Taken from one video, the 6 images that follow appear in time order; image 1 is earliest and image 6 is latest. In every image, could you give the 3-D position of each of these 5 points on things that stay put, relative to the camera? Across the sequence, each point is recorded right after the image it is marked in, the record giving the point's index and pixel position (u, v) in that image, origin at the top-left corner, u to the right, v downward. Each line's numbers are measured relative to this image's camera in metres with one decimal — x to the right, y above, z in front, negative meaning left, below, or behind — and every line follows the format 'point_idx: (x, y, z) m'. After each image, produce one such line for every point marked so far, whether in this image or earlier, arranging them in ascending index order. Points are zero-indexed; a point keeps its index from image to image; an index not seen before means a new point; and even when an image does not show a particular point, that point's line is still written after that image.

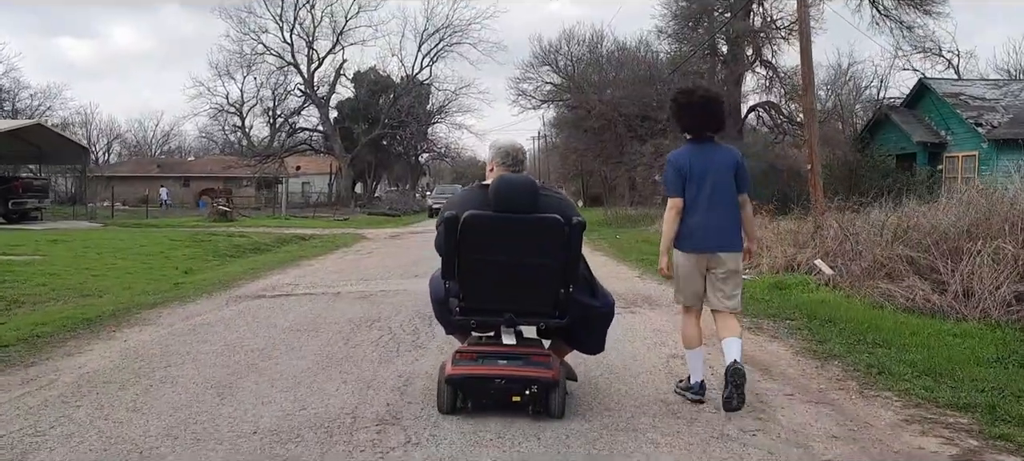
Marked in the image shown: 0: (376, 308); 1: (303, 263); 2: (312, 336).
0: (-1.4, -0.8, +8.8) m
1: (-3.7, -0.6, +15.6) m
2: (-1.6, -0.9, +7.1) m
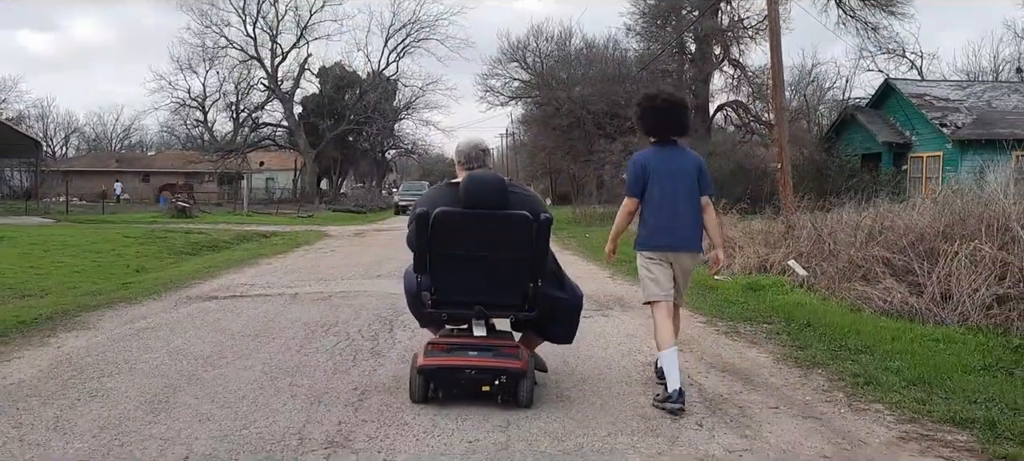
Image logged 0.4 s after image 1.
0: (-1.7, -0.8, +8.4) m
1: (-4.3, -0.5, +15.0) m
2: (-1.9, -0.9, +6.6) m
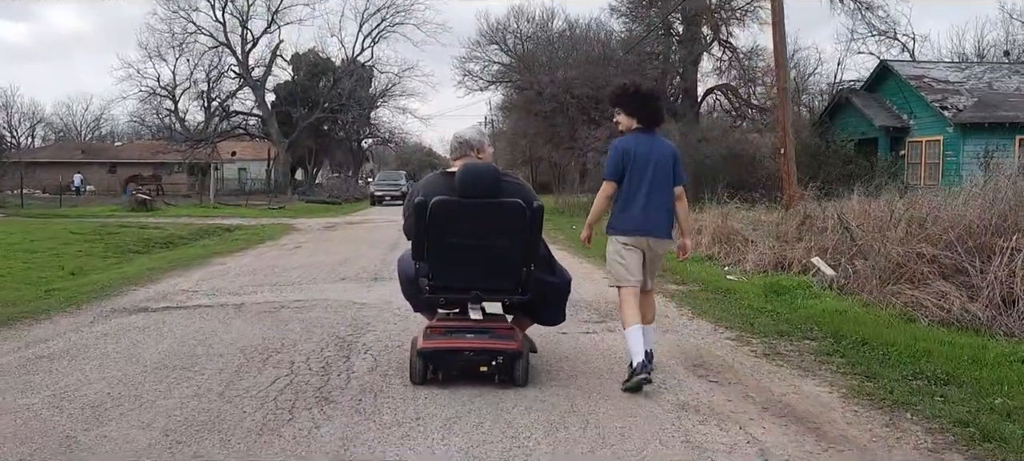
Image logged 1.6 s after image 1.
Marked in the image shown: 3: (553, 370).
0: (-1.8, -0.8, +6.8) m
1: (-4.5, -0.5, +13.4) m
2: (-1.9, -0.9, +5.1) m
3: (+0.3, -0.9, +5.7) m
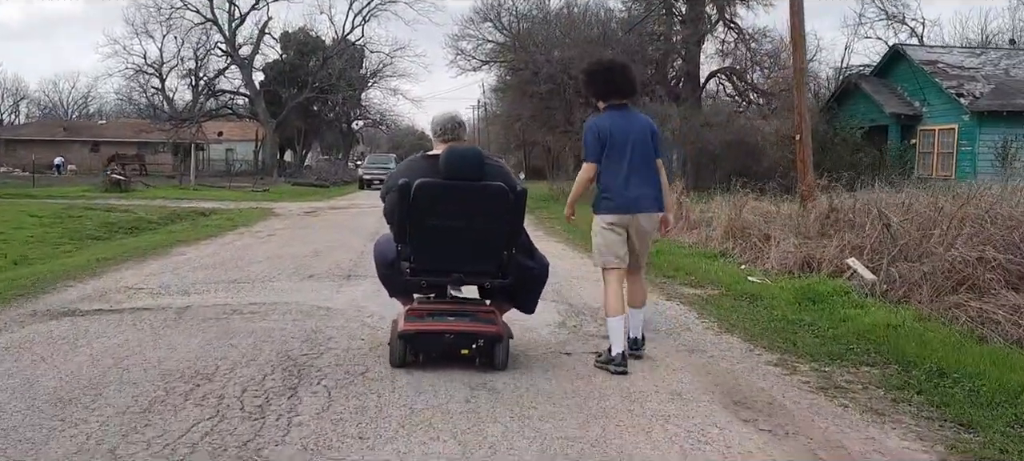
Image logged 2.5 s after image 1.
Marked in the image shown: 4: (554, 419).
0: (-1.8, -0.7, +5.6) m
1: (-4.6, -0.3, +12.1) m
2: (-2.0, -0.9, +3.9) m
3: (+0.2, -0.9, +4.5) m
4: (+0.2, -0.9, +4.2) m
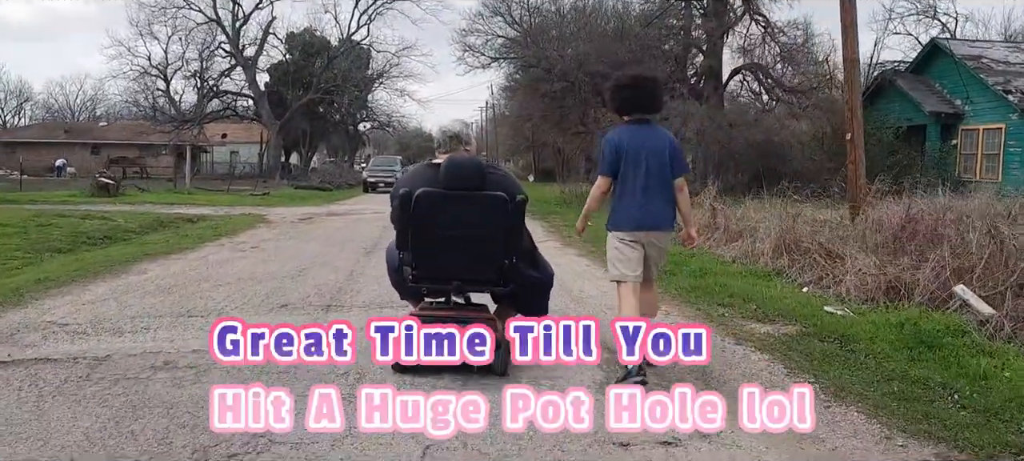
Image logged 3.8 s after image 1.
0: (-1.7, -0.9, +3.9) m
1: (-4.4, -0.4, +10.4) m
2: (-1.9, -1.0, +2.1) m
3: (+0.4, -1.0, +2.8) m
4: (+0.3, -1.1, +2.4) m
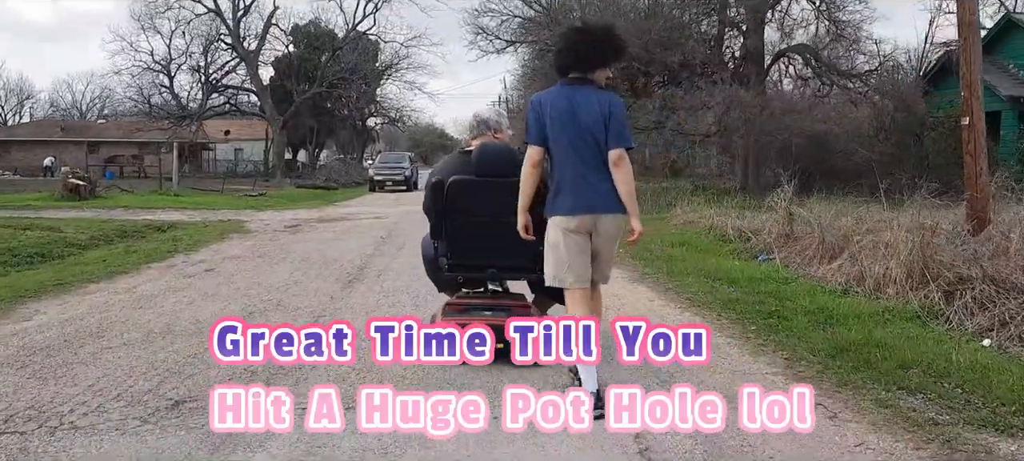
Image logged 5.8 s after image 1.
0: (-1.5, -1.1, +0.9) m
1: (-4.1, -0.7, +7.5) m
2: (-1.7, -1.3, -0.8) m
3: (+0.6, -1.3, -0.2) m
4: (+0.5, -1.3, -0.6) m
